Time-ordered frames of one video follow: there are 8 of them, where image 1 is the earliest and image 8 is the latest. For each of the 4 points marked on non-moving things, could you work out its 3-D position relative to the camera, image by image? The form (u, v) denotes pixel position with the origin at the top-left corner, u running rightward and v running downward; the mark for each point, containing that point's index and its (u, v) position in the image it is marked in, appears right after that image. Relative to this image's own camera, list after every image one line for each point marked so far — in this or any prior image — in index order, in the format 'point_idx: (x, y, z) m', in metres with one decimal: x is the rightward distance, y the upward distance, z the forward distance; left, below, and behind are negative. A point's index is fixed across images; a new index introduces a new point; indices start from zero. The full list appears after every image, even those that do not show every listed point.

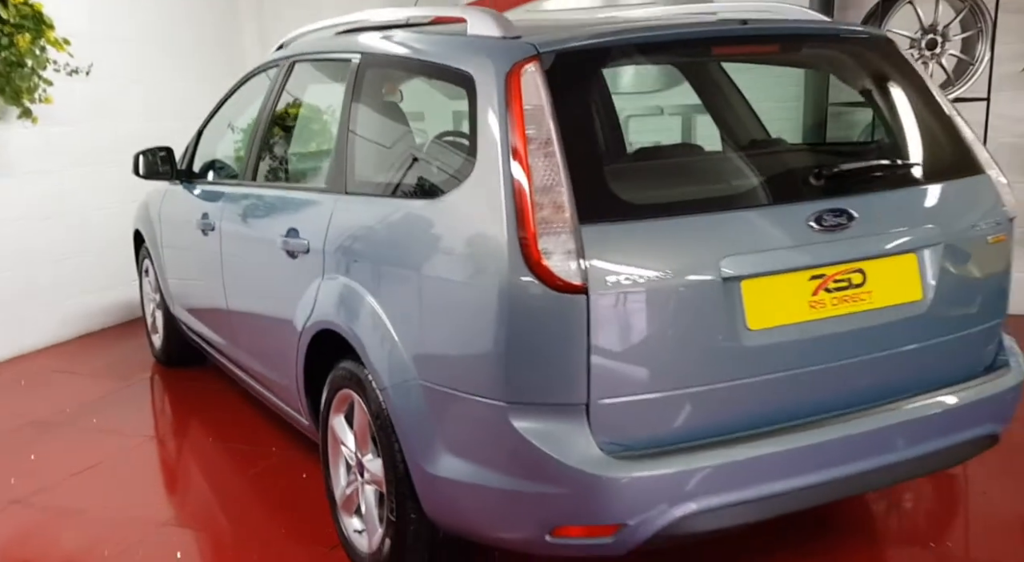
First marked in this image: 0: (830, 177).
0: (+0.6, +0.2, +1.9) m
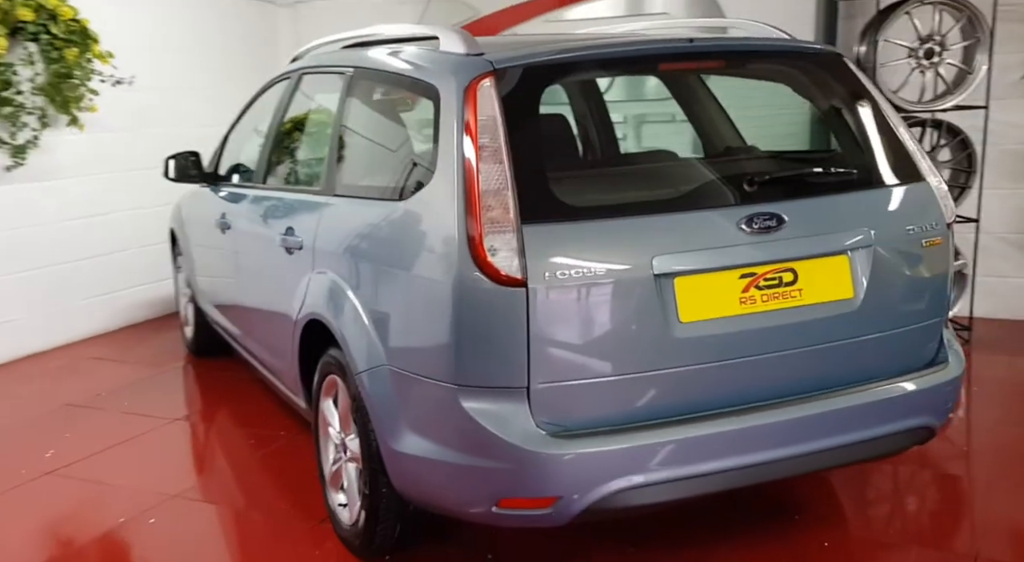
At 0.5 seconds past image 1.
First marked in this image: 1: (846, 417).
0: (+0.5, +0.2, +2.1) m
1: (+0.7, -0.3, +2.1) m
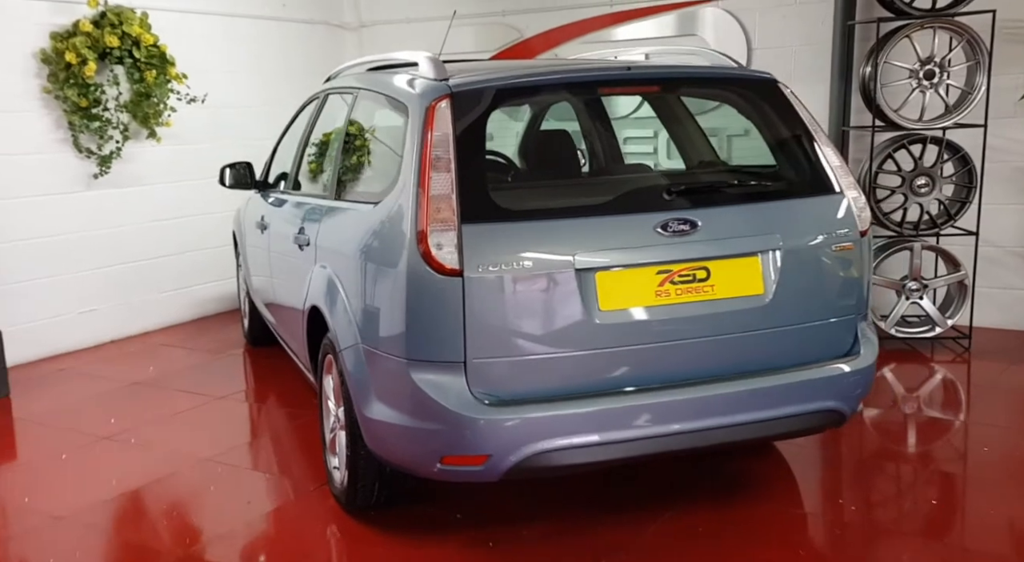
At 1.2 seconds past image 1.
0: (+0.4, +0.2, +2.4) m
1: (+0.6, -0.3, +2.4) m
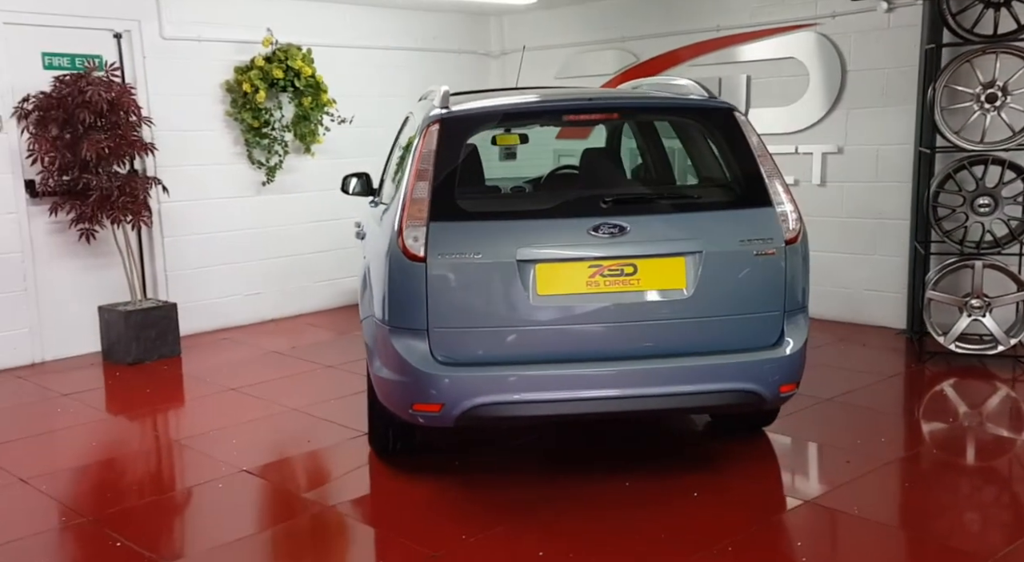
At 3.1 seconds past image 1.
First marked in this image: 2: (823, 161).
0: (+0.3, +0.2, +2.9) m
1: (+0.5, -0.3, +2.8) m
2: (+1.9, +0.7, +5.6) m
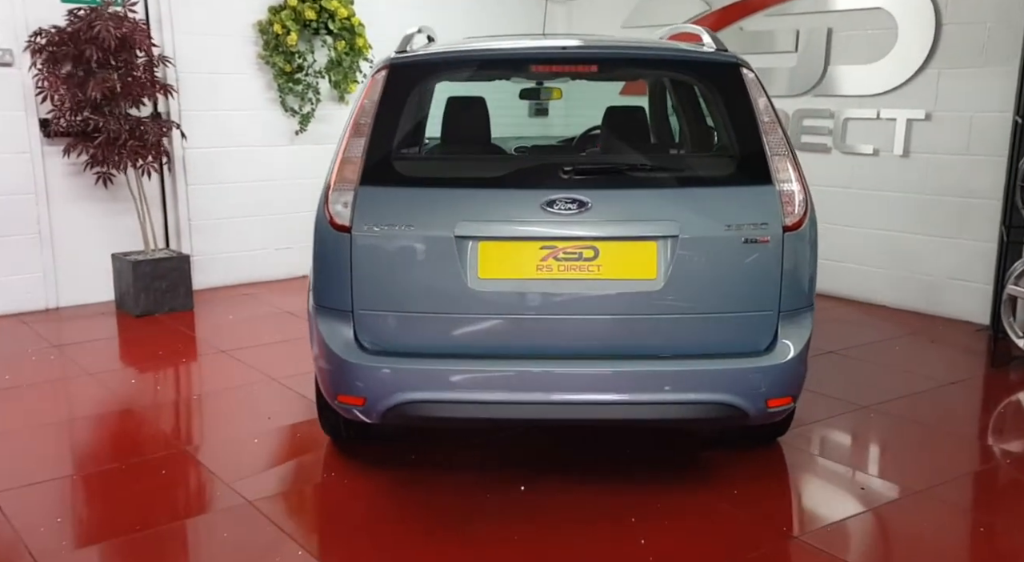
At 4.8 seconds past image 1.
0: (+0.2, +0.3, +2.4) m
1: (+0.3, -0.3, +2.4) m
2: (+2.1, +0.8, +4.9) m
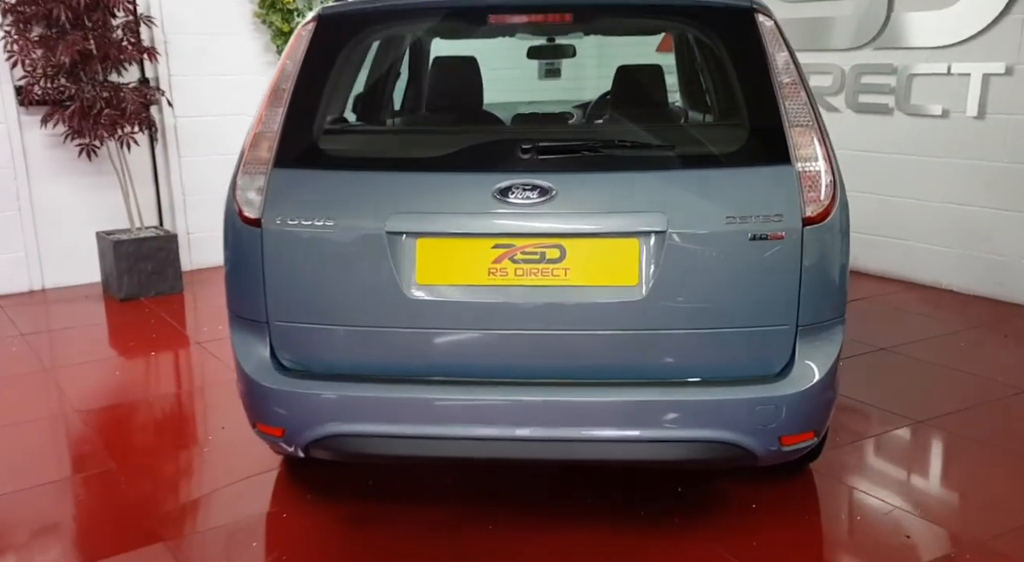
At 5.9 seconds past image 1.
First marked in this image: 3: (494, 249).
0: (+0.1, +0.3, +1.9) m
1: (+0.2, -0.3, +1.9) m
2: (+2.2, +0.9, +4.2) m
3: (0.0, +0.1, +1.9) m
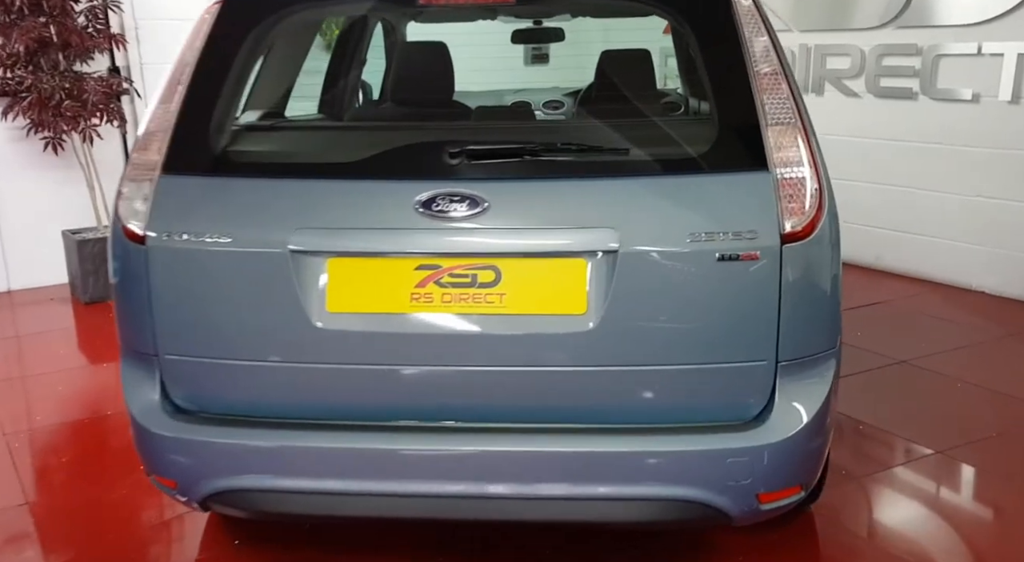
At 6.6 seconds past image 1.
0: (-0.1, +0.2, +1.6) m
1: (+0.1, -0.3, +1.6) m
2: (+2.1, +0.9, +3.8) m
3: (-0.2, 0.0, +1.6) m
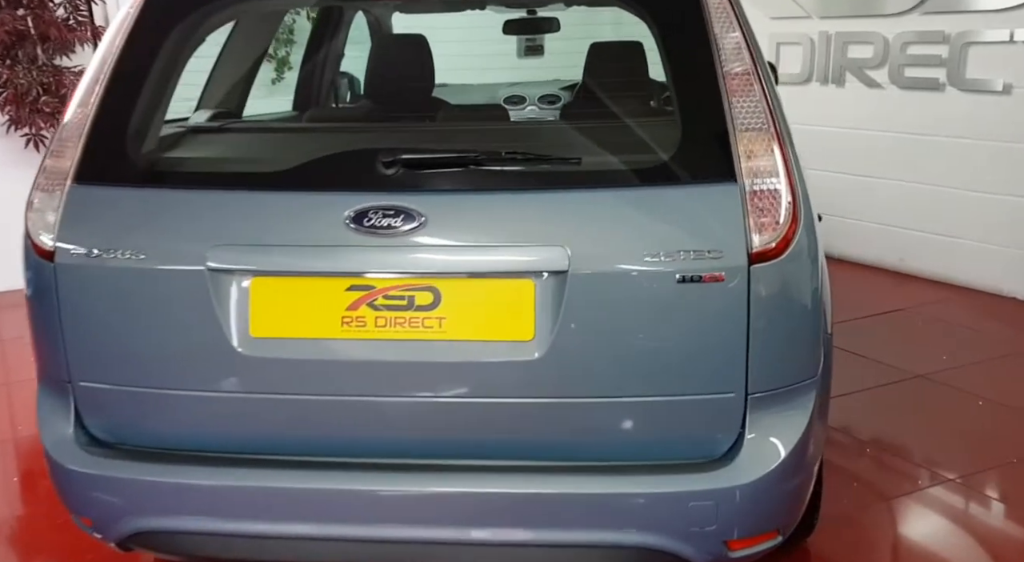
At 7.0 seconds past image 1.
0: (-0.1, +0.2, +1.5) m
1: (0.0, -0.4, +1.5) m
2: (+2.1, +0.9, +3.6) m
3: (-0.3, 0.0, +1.4) m
